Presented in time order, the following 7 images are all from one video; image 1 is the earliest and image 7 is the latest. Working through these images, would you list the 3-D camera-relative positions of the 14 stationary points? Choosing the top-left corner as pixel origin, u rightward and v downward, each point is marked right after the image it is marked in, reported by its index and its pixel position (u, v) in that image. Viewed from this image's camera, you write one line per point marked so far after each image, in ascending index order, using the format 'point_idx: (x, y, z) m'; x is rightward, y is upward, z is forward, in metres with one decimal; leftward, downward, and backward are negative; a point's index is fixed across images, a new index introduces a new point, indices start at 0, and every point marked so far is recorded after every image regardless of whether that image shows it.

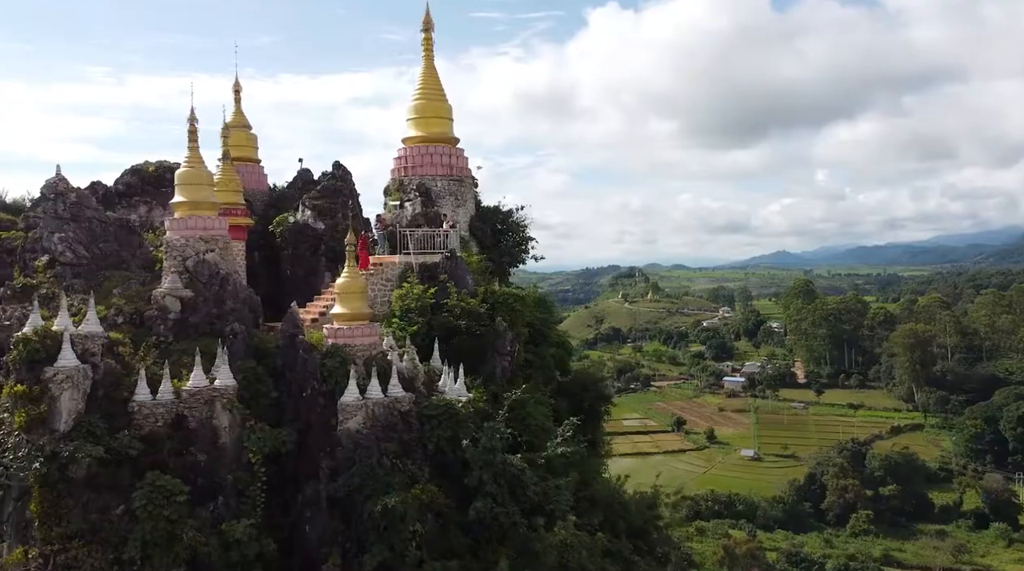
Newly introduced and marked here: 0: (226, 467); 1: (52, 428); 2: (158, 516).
0: (-6.2, -4.0, +19.9) m
1: (-9.4, -2.9, +18.8) m
2: (-7.1, -4.7, +18.4) m
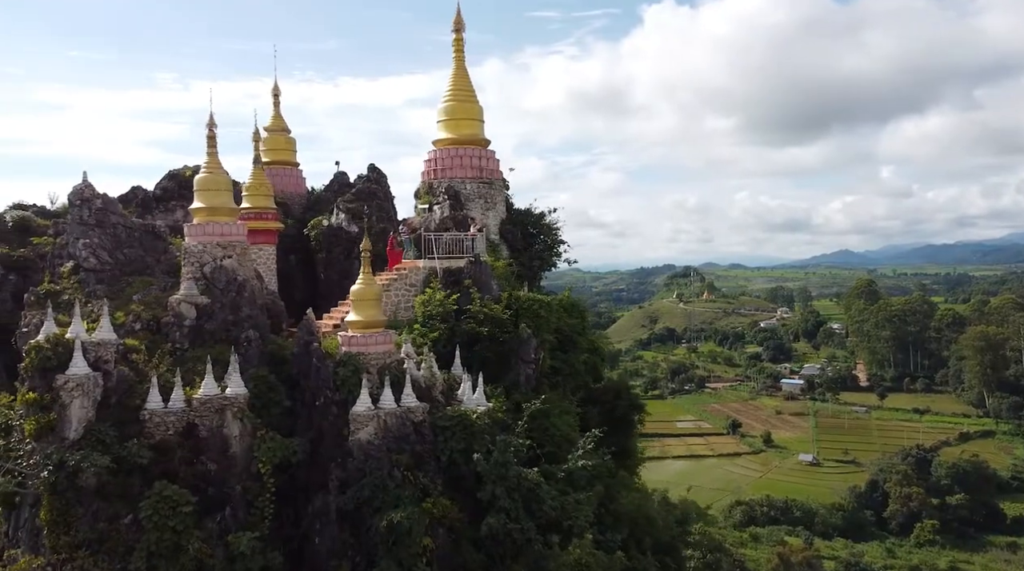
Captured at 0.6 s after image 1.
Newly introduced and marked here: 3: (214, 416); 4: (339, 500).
0: (-6.0, -4.1, +19.7) m
1: (-9.2, -3.1, +18.8) m
2: (-6.9, -4.8, +18.2) m
3: (-6.5, -2.8, +20.0) m
4: (-3.8, -4.6, +19.7) m
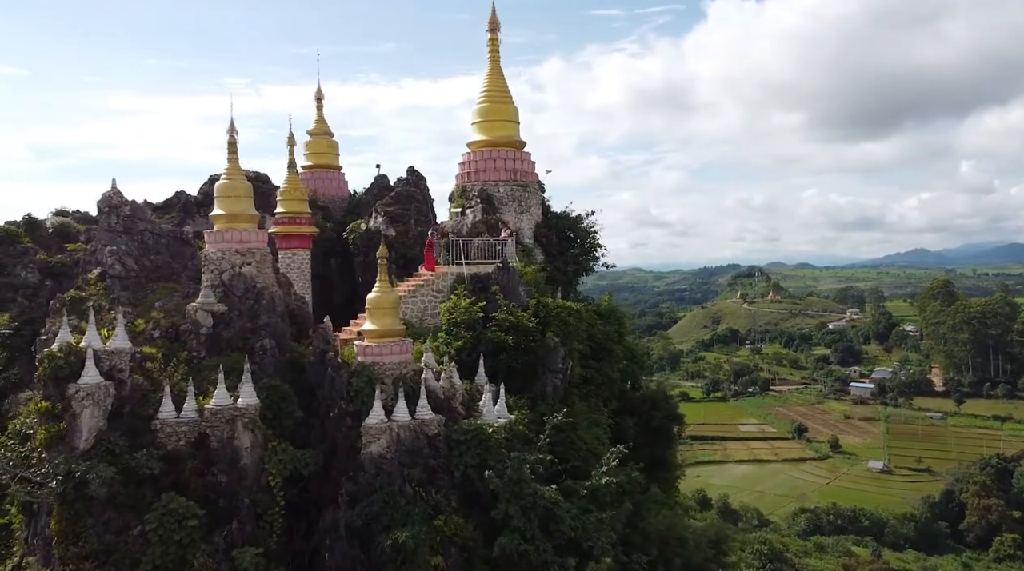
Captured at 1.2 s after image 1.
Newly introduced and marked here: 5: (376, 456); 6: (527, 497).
0: (-5.7, -4.3, +19.4) m
1: (-9.0, -3.3, +18.7) m
2: (-6.7, -5.0, +18.0) m
3: (-6.2, -3.0, +19.7) m
4: (-3.5, -4.8, +19.2) m
5: (-2.9, -3.6, +19.6) m
6: (+0.3, -4.5, +19.5) m
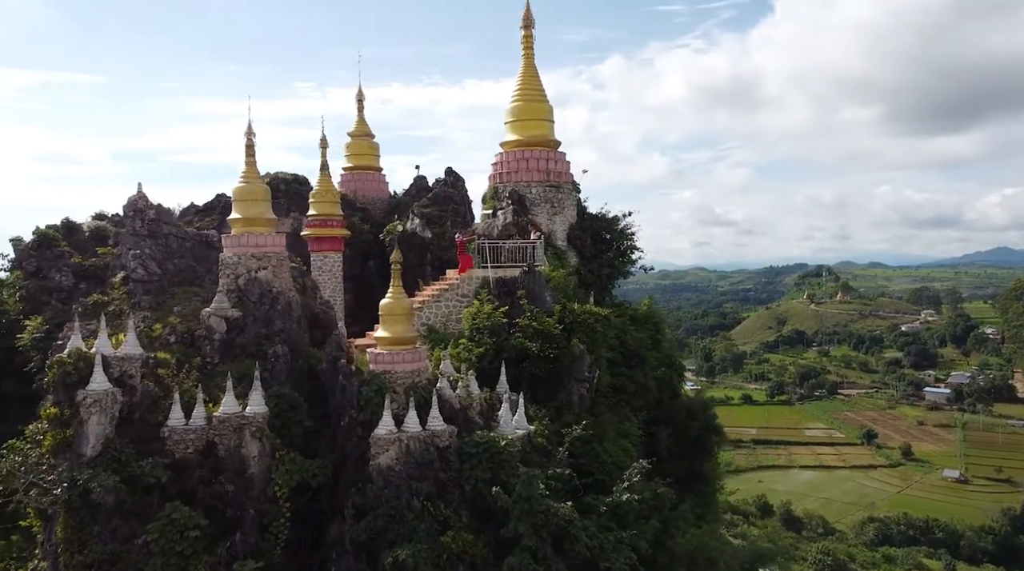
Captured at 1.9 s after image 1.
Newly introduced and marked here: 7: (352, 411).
0: (-5.4, -4.5, +19.1) m
1: (-8.8, -3.4, +18.6) m
2: (-6.6, -5.2, +17.8) m
3: (-5.9, -3.2, +19.4) m
4: (-3.2, -5.0, +18.7) m
5: (-2.7, -3.8, +19.0) m
6: (+0.6, -4.7, +18.7) m
7: (-3.5, -2.7, +20.0) m
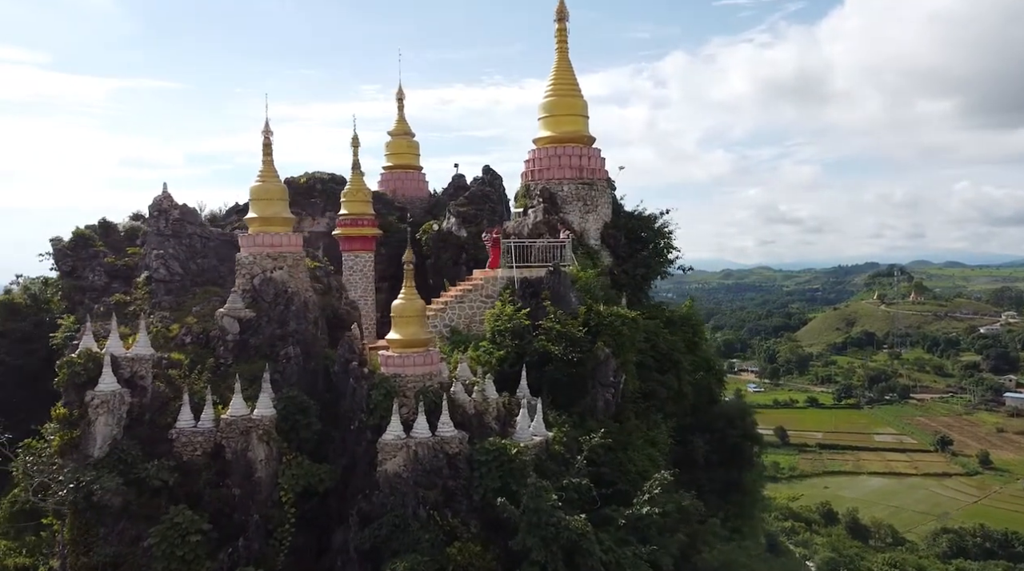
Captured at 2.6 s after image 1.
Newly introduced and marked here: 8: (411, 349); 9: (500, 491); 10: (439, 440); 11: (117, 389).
0: (-5.2, -4.5, +18.7) m
1: (-8.6, -3.4, +18.5) m
2: (-6.5, -5.2, +17.5) m
3: (-5.7, -3.2, +19.1) m
4: (-3.1, -5.0, +18.2) m
5: (-2.5, -3.8, +18.5) m
6: (+0.7, -4.7, +17.9) m
7: (-3.2, -2.8, +19.5) m
8: (-2.2, -1.4, +20.0) m
9: (-0.2, -4.2, +18.5) m
10: (-1.5, -3.2, +18.8) m
11: (-8.1, -2.1, +18.8) m
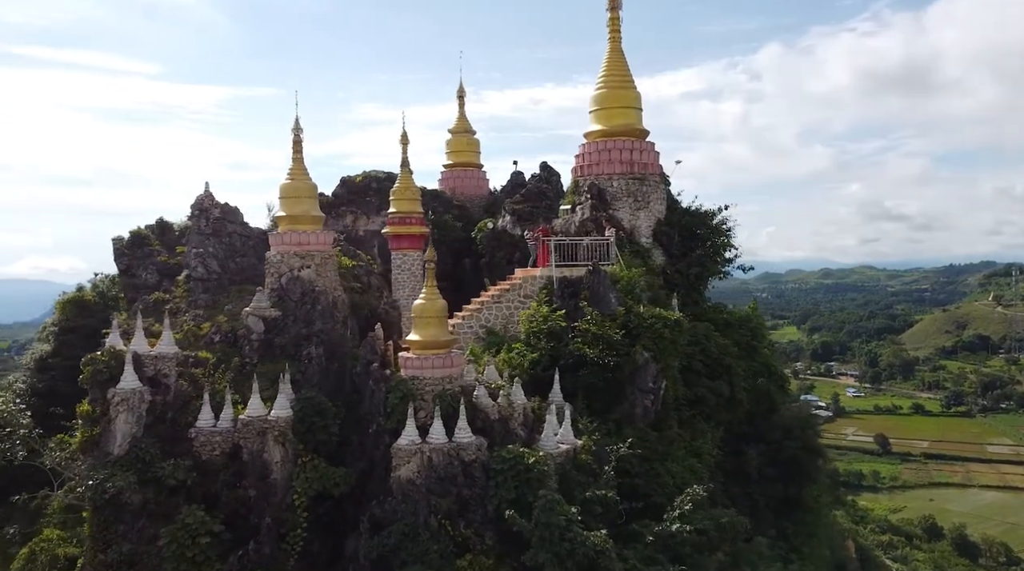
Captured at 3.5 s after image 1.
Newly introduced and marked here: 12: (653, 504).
0: (-4.8, -4.4, +18.4) m
1: (-8.2, -3.4, +18.6) m
2: (-6.2, -5.2, +17.4) m
3: (-5.2, -3.1, +18.8) m
4: (-2.8, -5.0, +17.6) m
5: (-2.1, -3.8, +17.9) m
6: (+1.0, -4.7, +16.9) m
7: (-2.8, -2.7, +18.9) m
8: (-1.7, -1.4, +19.3) m
9: (+0.1, -4.2, +17.7) m
10: (-1.2, -3.2, +18.1) m
11: (-7.7, -2.1, +18.8) m
12: (+3.0, -4.6, +19.4) m
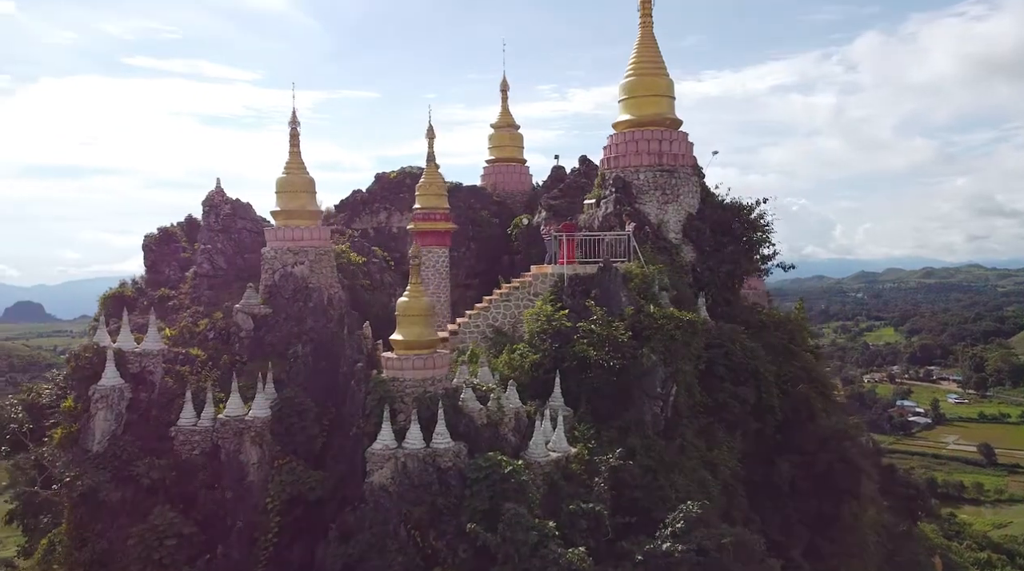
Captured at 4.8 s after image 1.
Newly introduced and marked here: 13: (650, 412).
0: (-5.2, -4.4, +17.8) m
1: (-8.5, -3.3, +18.4) m
2: (-6.7, -5.1, +16.9) m
3: (-5.5, -3.1, +18.3) m
4: (-3.2, -4.9, +16.8) m
5: (-2.6, -3.7, +16.9) m
6: (+0.4, -4.7, +15.7) m
7: (-3.1, -2.7, +18.1) m
8: (-1.9, -1.3, +18.4) m
9: (-0.4, -4.1, +16.5) m
10: (-1.6, -3.1, +17.1) m
11: (-8.0, -2.0, +18.6) m
12: (+2.7, -4.6, +17.9) m
13: (+2.9, -2.7, +19.8) m
